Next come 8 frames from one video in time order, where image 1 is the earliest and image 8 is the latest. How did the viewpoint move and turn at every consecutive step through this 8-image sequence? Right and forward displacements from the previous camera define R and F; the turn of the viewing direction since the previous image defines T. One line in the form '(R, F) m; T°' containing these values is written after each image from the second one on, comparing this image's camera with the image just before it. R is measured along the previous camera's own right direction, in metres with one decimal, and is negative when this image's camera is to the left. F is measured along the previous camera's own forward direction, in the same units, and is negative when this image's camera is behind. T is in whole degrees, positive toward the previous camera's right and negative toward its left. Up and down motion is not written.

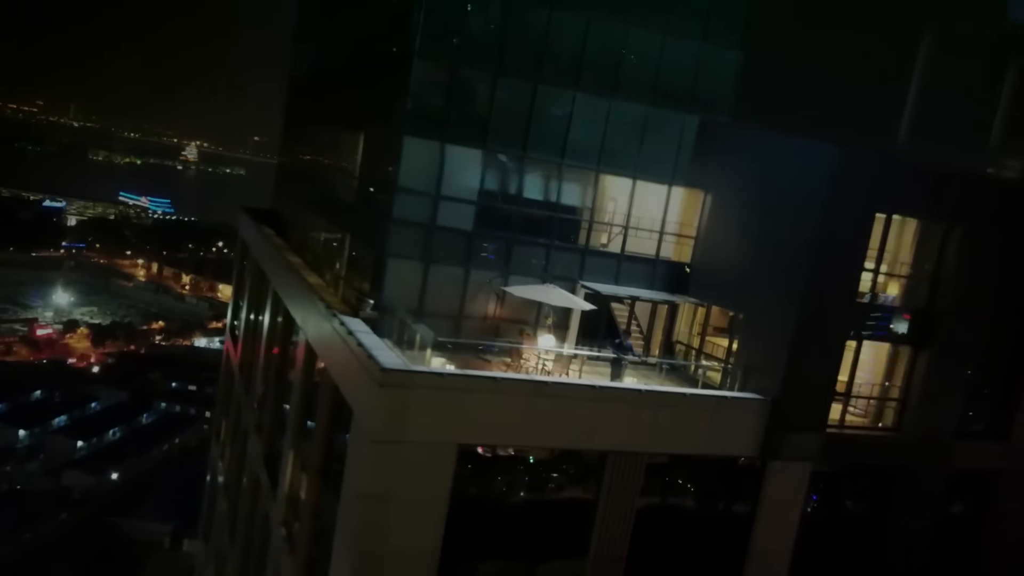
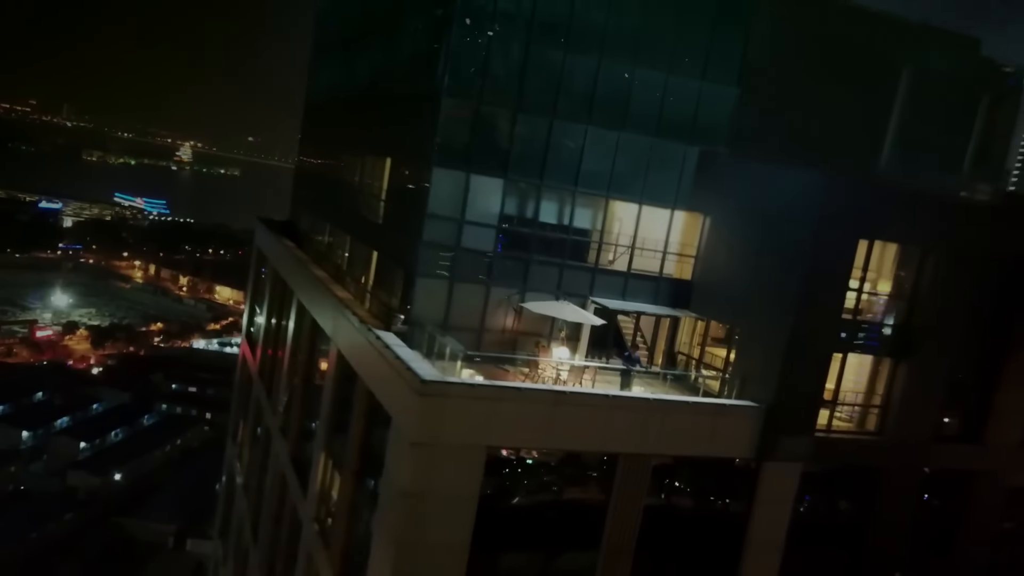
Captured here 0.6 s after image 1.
(-0.3, -0.8) m; +1°
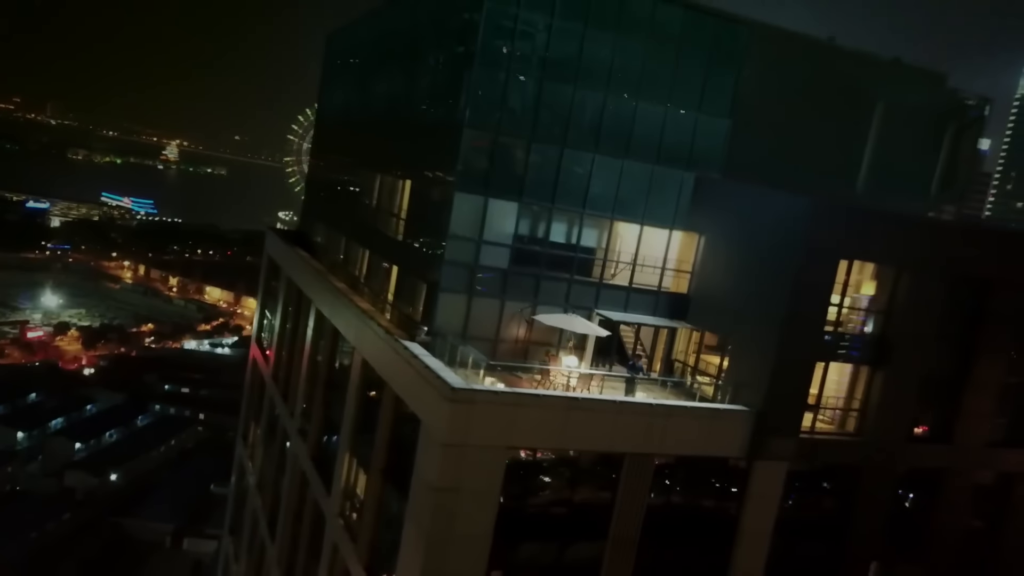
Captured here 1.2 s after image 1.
(-0.4, -0.8) m; +1°
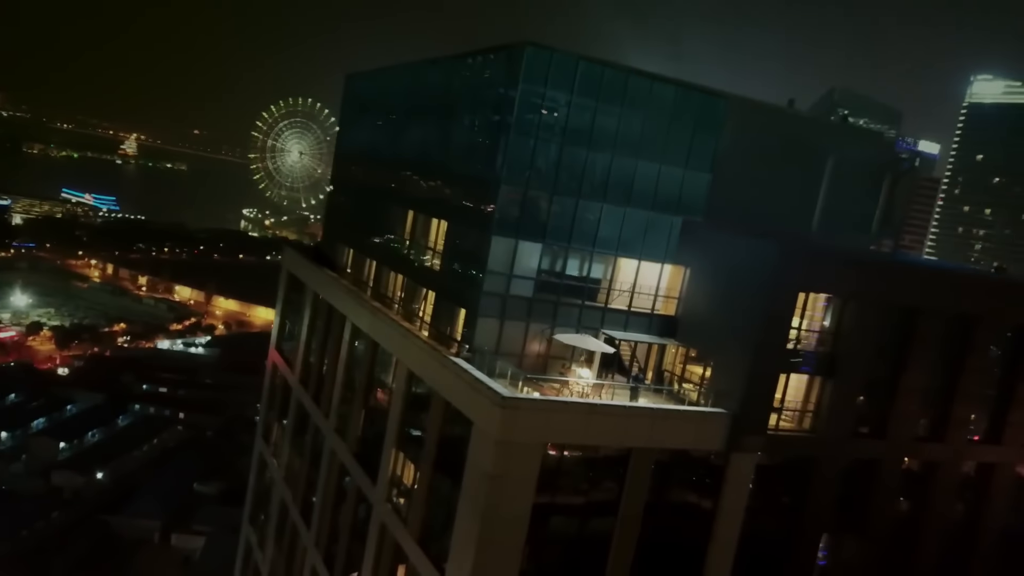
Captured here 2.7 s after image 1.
(-1.1, -2.1) m; +3°
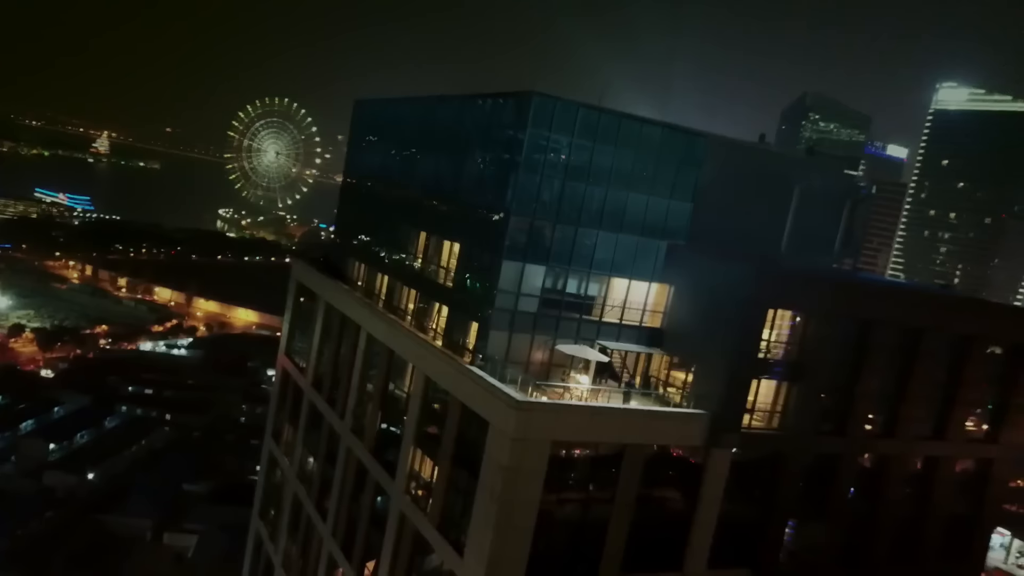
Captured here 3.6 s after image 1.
(-0.7, -1.6) m; +2°
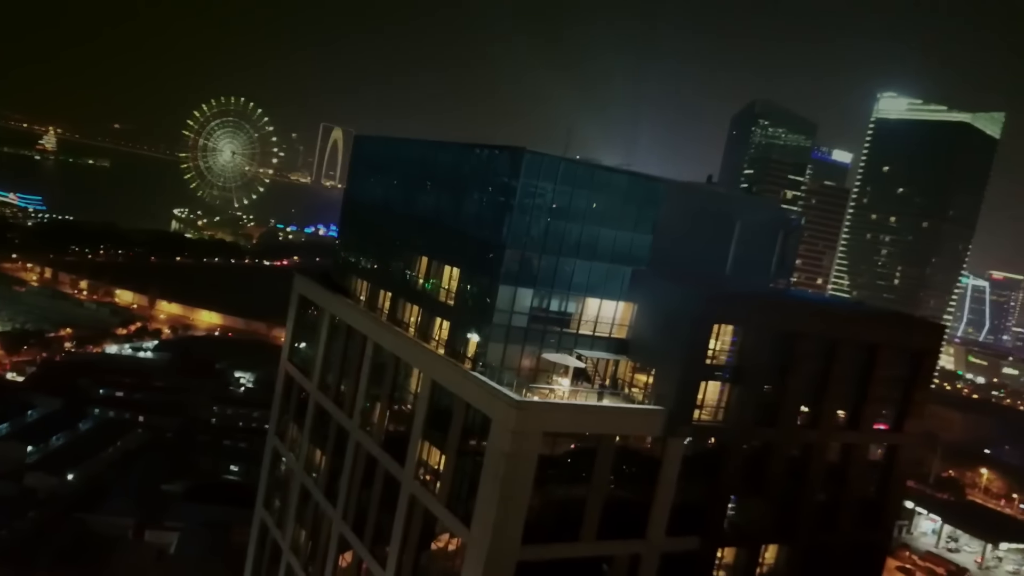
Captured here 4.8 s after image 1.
(-0.9, -2.8) m; +4°
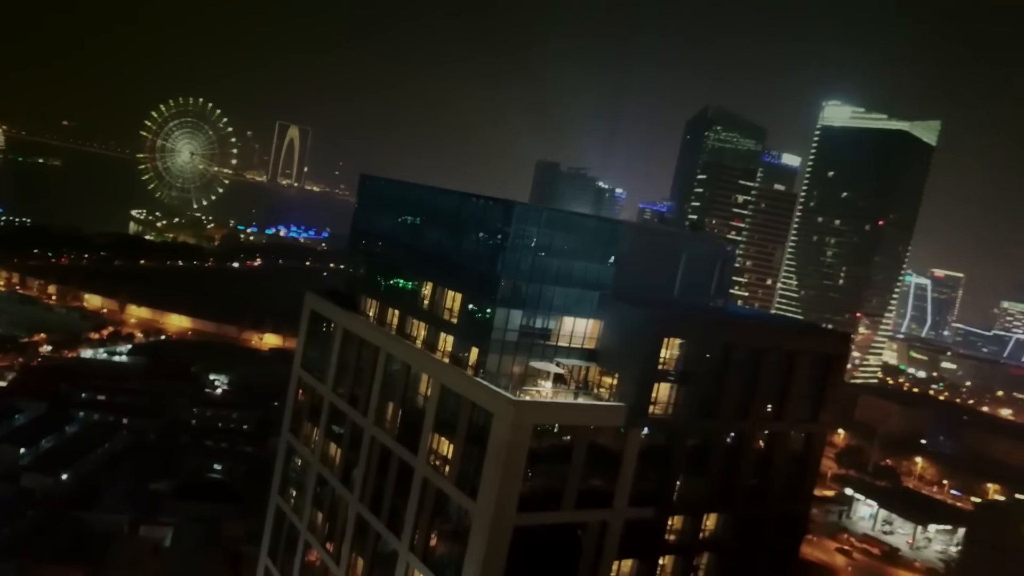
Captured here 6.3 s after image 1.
(-1.1, -4.1) m; +4°
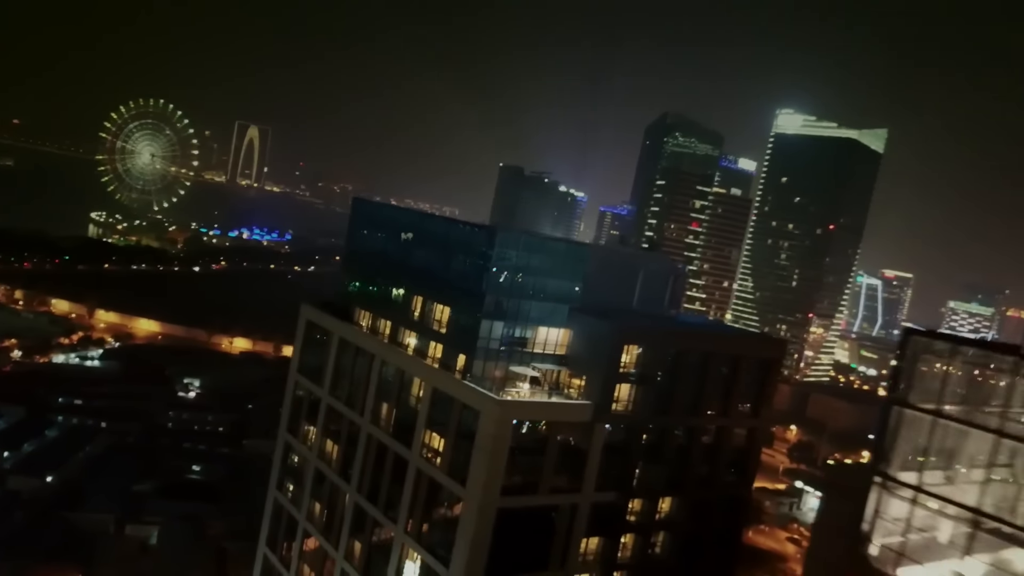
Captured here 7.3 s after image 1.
(-0.7, -3.2) m; +3°
